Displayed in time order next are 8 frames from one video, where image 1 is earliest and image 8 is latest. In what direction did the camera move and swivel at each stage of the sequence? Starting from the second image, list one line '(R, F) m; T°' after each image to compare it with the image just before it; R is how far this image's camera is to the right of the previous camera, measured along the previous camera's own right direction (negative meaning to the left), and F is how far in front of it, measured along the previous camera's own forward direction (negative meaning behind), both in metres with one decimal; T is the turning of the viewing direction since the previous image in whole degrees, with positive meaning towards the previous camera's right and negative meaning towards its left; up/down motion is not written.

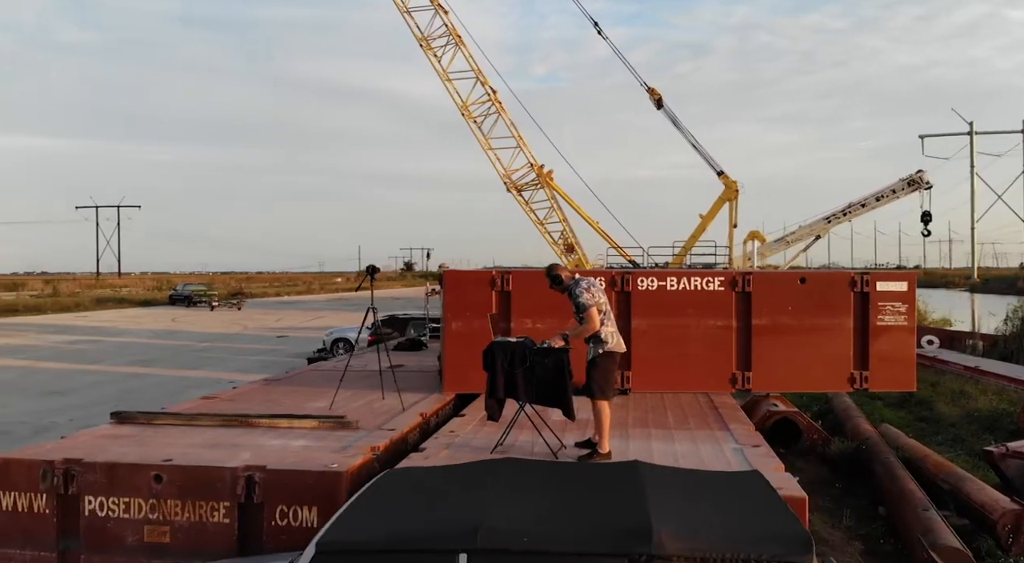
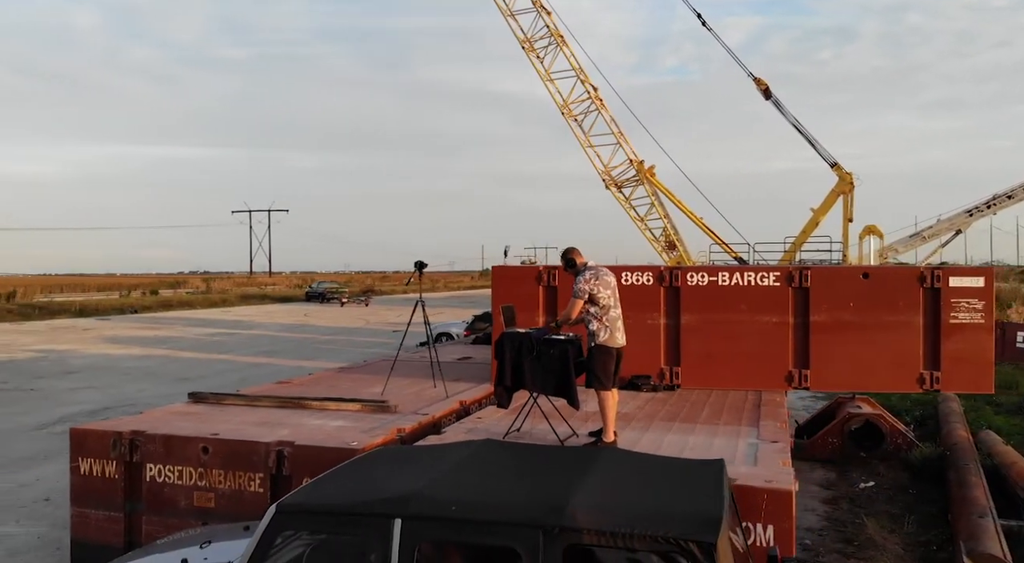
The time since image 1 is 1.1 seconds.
(+0.9, -0.2) m; -10°
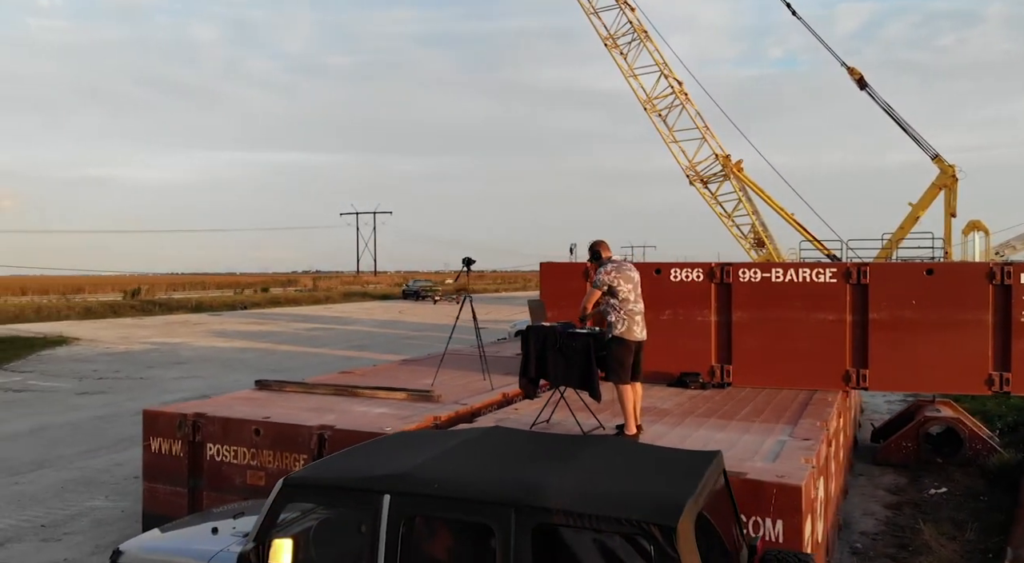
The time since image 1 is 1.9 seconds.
(+0.5, -0.1) m; -8°
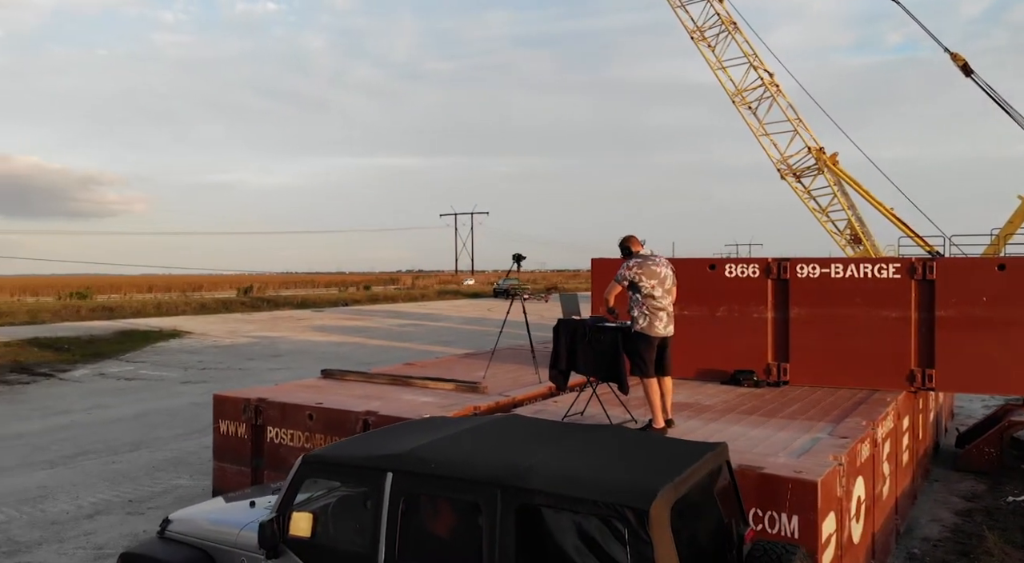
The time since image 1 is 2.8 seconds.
(+0.5, -0.1) m; -8°
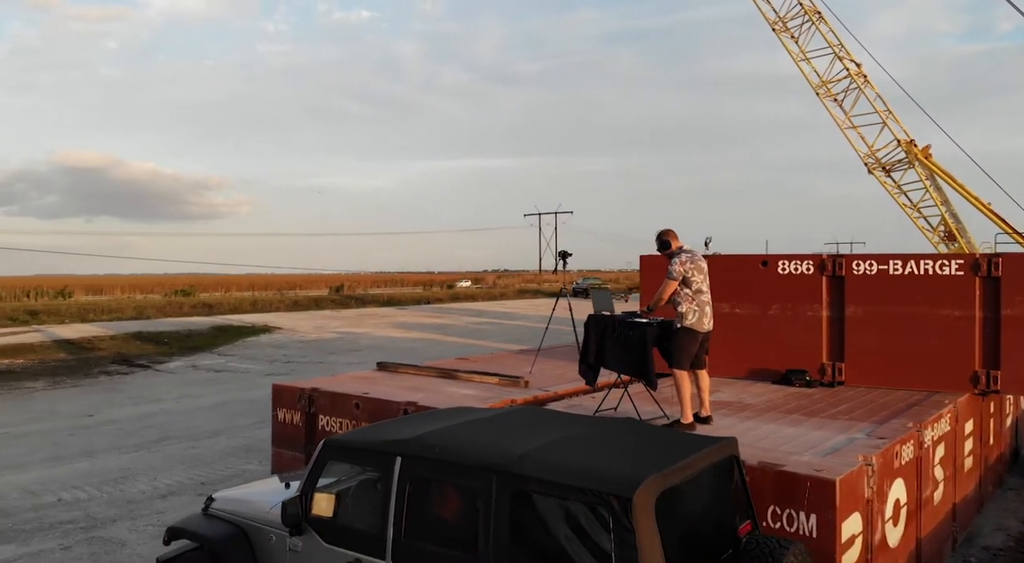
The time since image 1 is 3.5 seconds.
(+0.4, -0.1) m; -7°
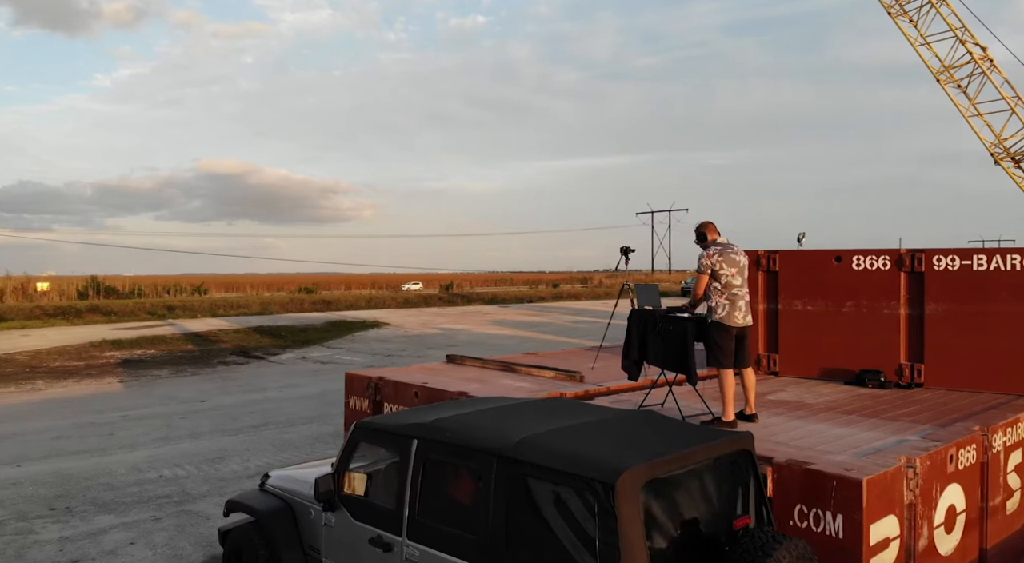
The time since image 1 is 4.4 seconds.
(+0.6, -0.1) m; -9°
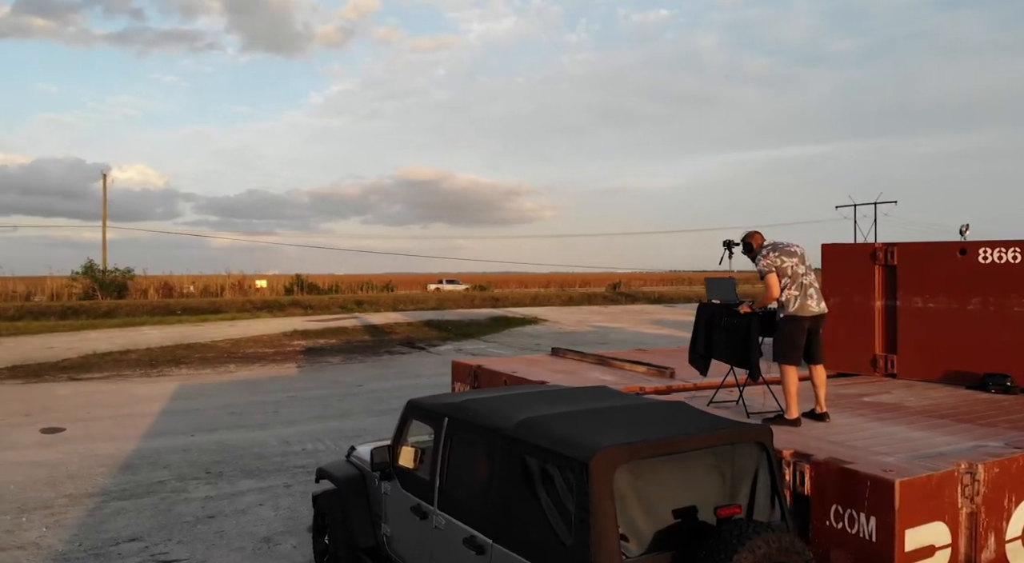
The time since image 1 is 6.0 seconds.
(+0.9, -0.1) m; -14°
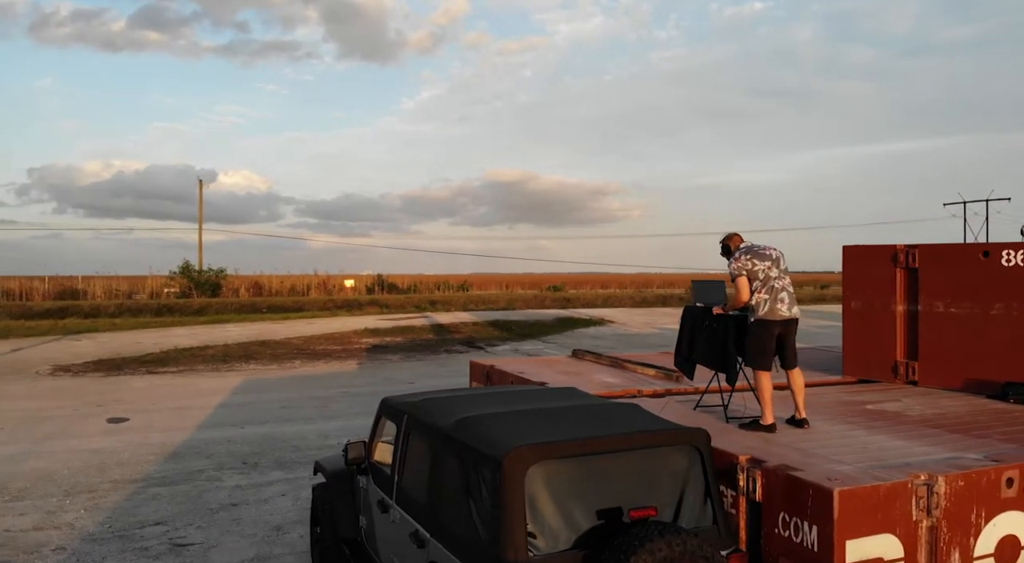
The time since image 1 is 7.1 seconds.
(+0.8, 0.0) m; -7°
